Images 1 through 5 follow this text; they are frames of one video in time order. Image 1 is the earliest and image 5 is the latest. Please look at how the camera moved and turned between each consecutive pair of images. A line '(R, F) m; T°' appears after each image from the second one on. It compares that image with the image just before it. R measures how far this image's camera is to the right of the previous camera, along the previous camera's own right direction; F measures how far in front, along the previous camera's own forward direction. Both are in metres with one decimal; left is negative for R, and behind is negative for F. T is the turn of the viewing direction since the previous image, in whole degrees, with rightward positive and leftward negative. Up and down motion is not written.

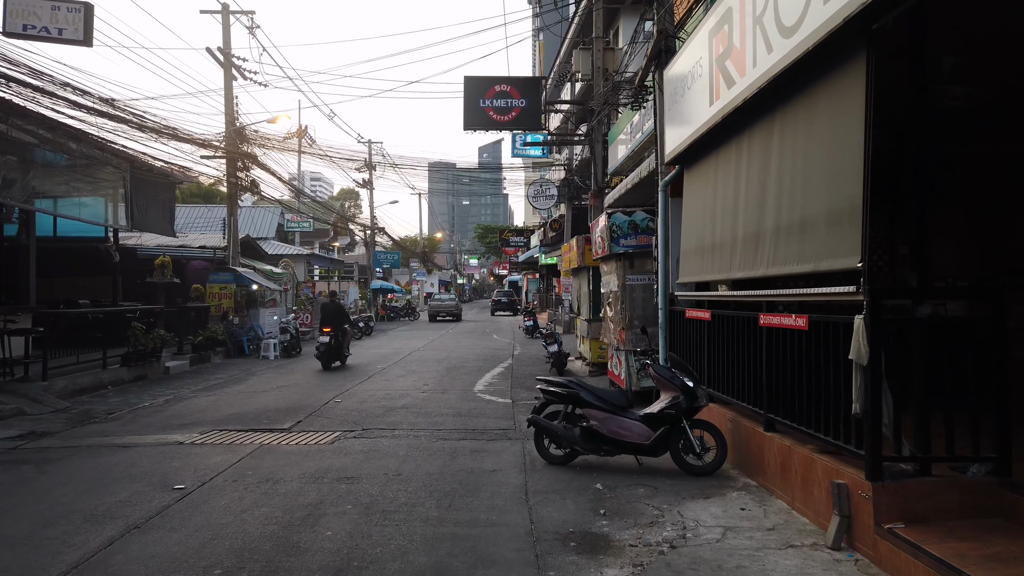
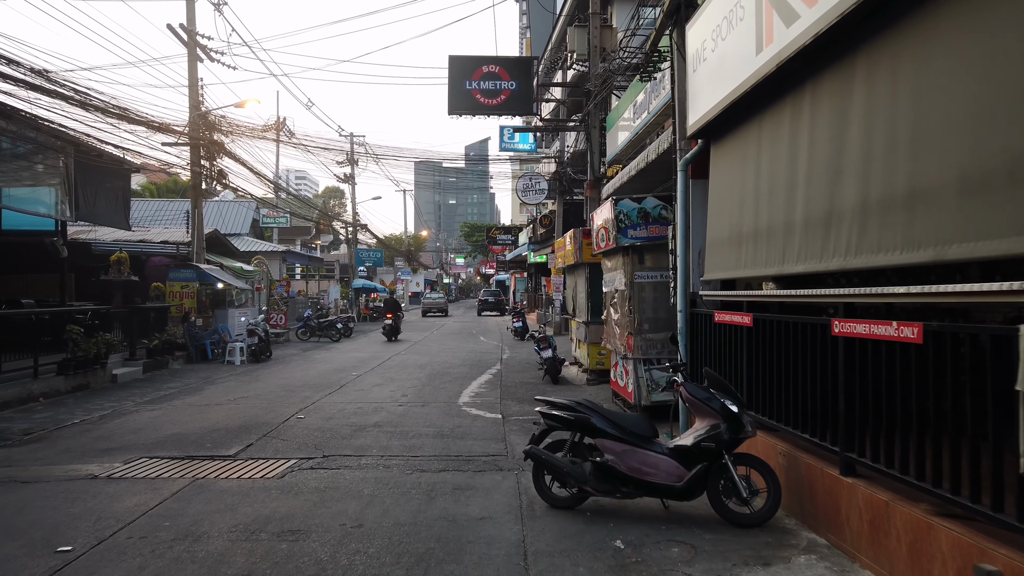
(0.0, +1.3) m; +1°
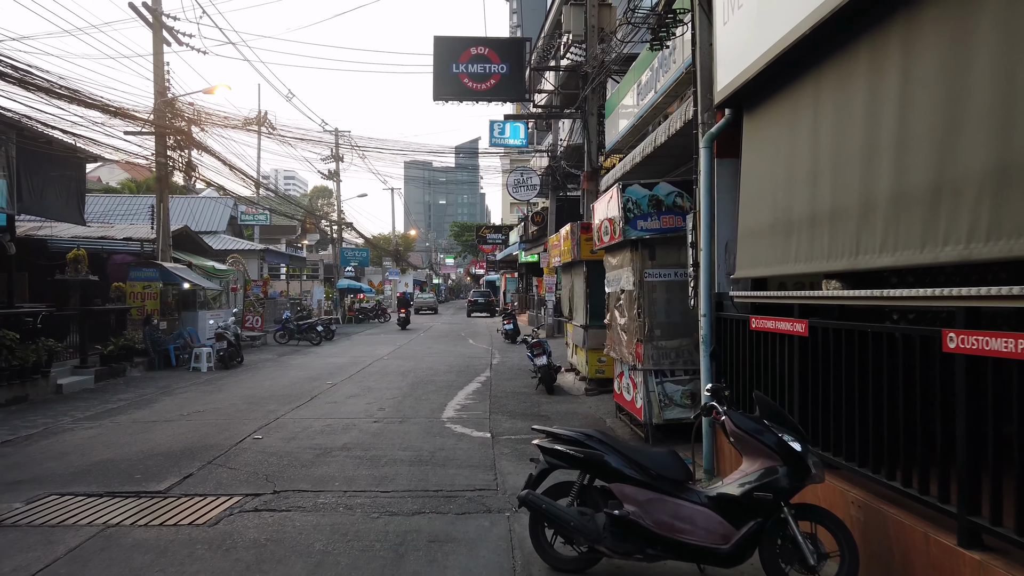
(0.0, +1.2) m; +1°
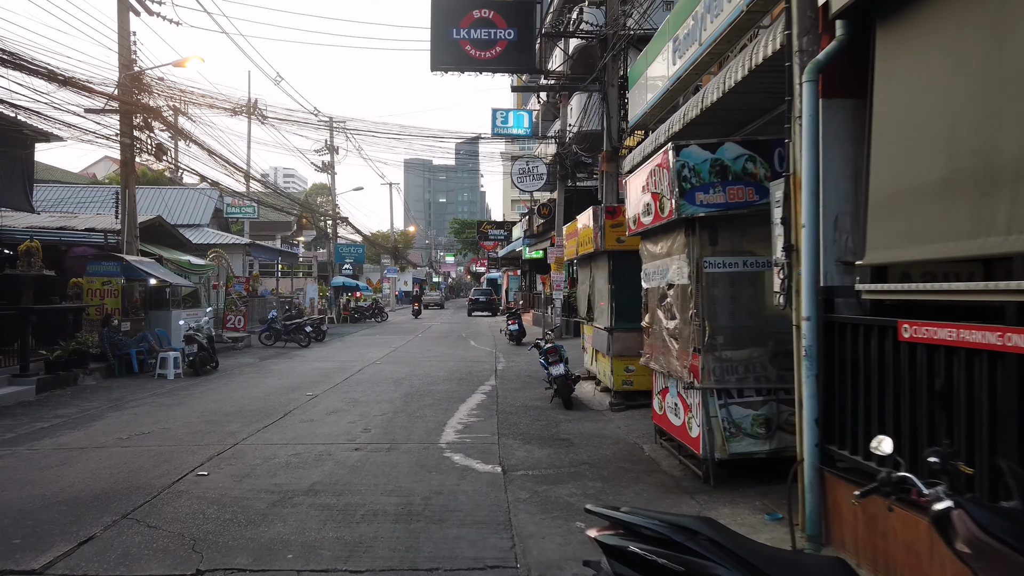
(-0.1, +1.7) m; 0°
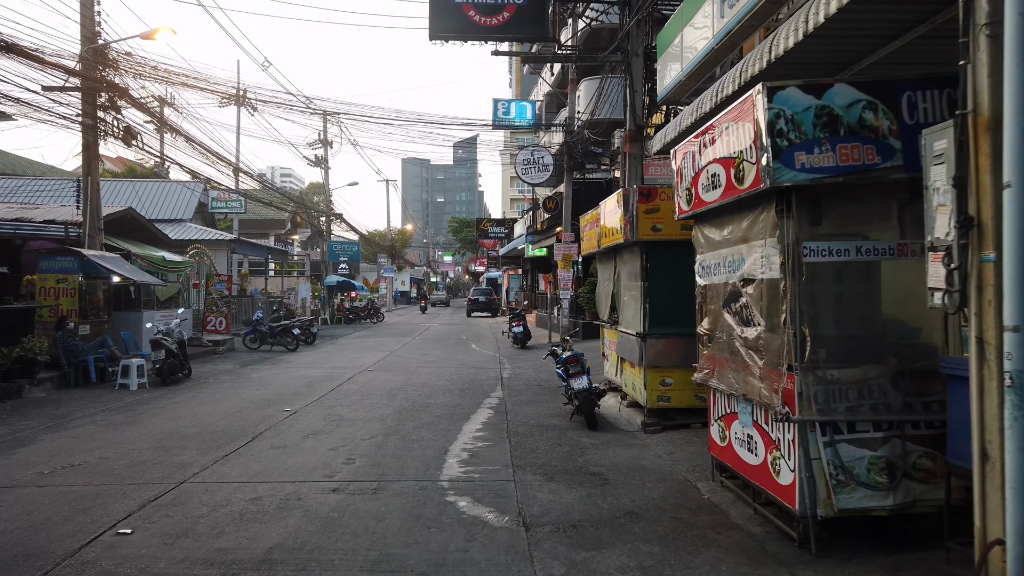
(-0.2, +1.5) m; 0°
